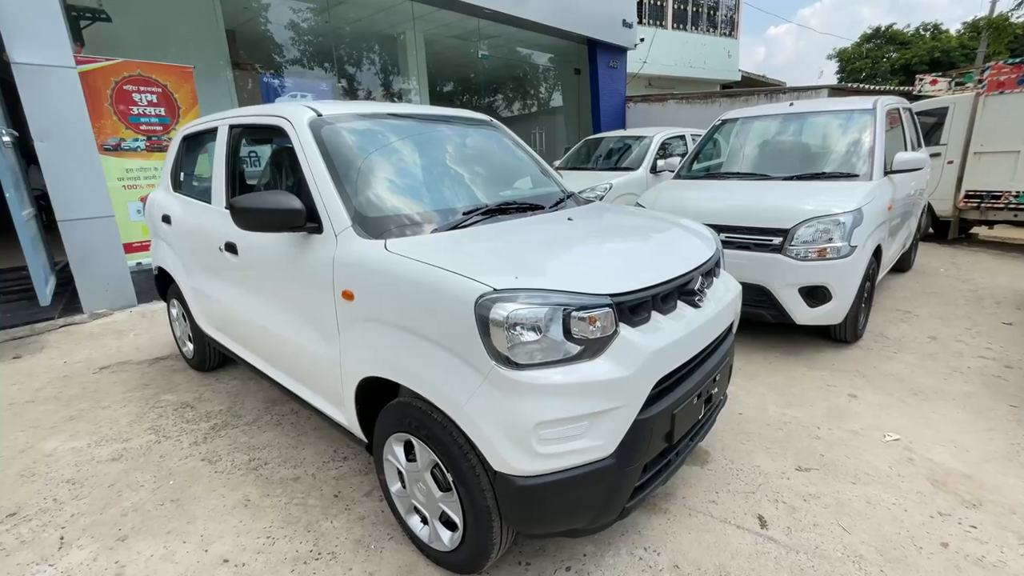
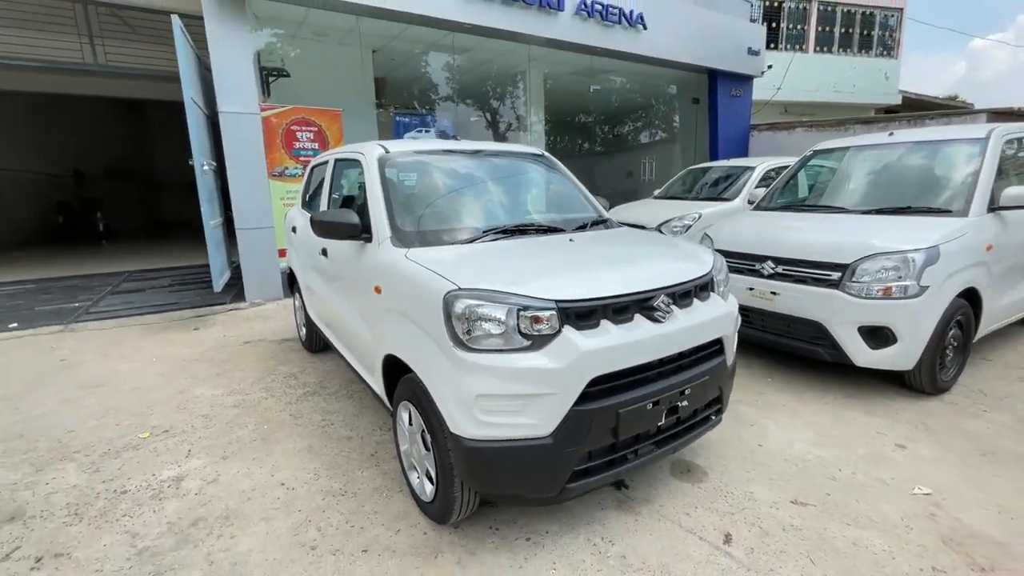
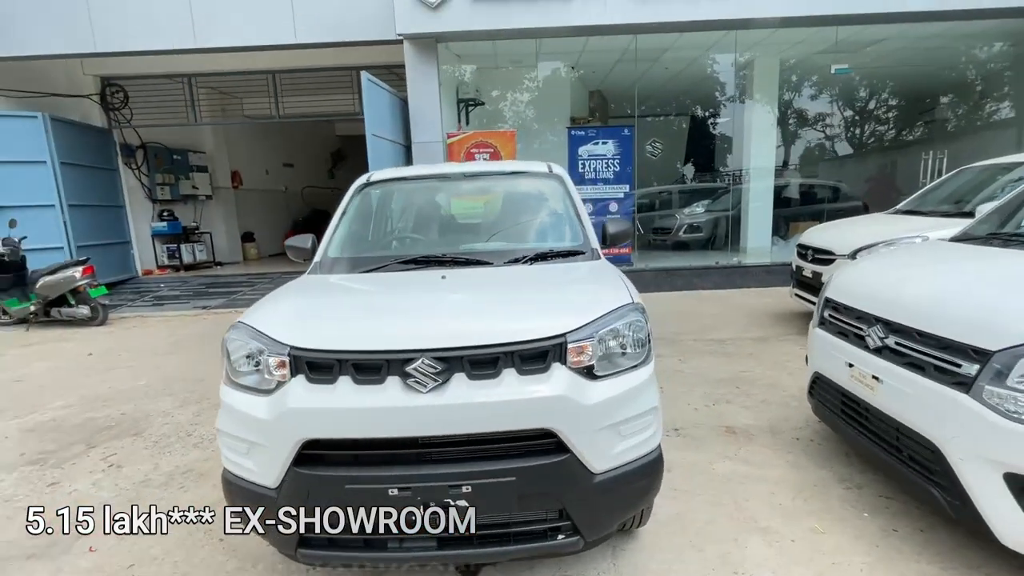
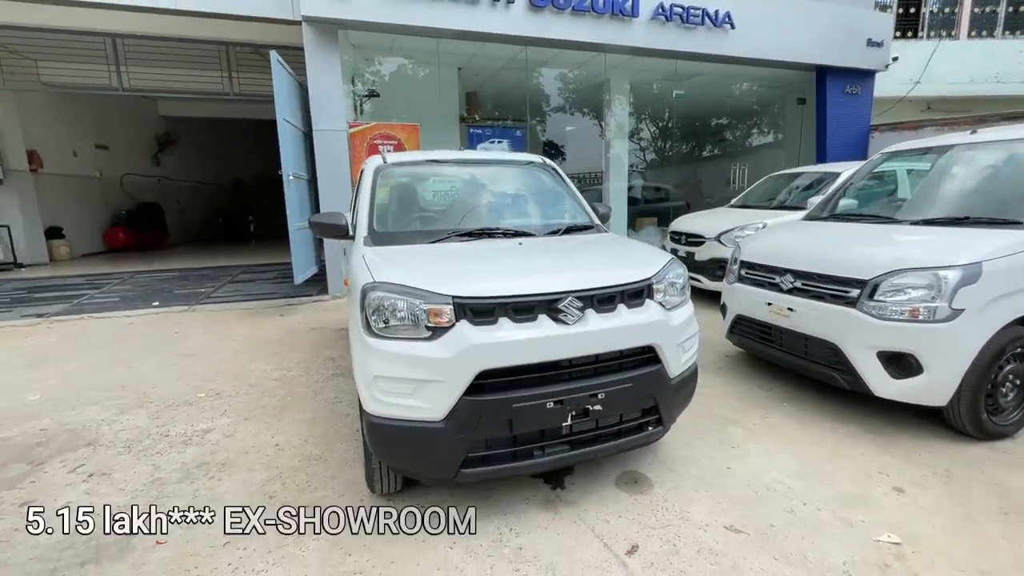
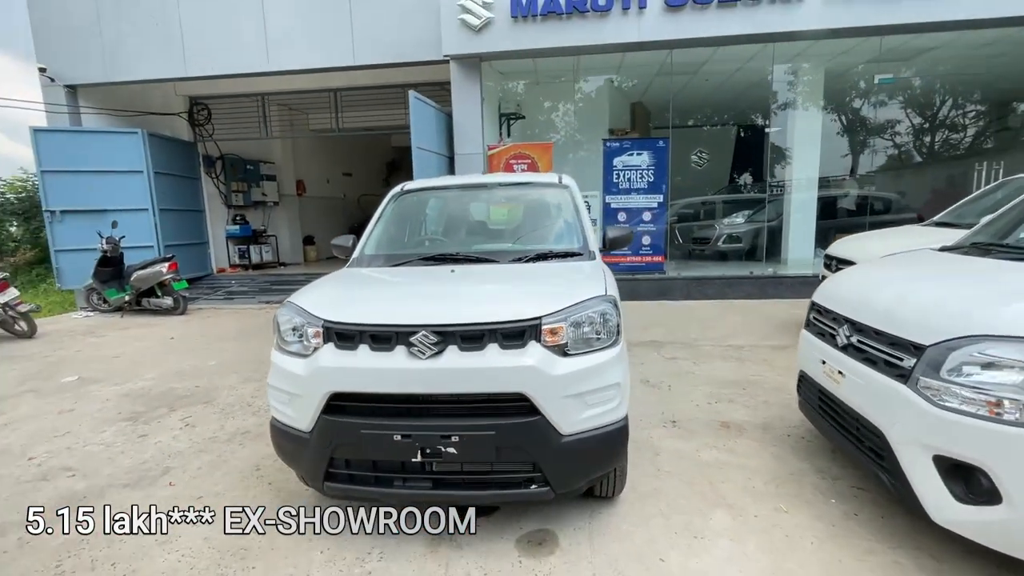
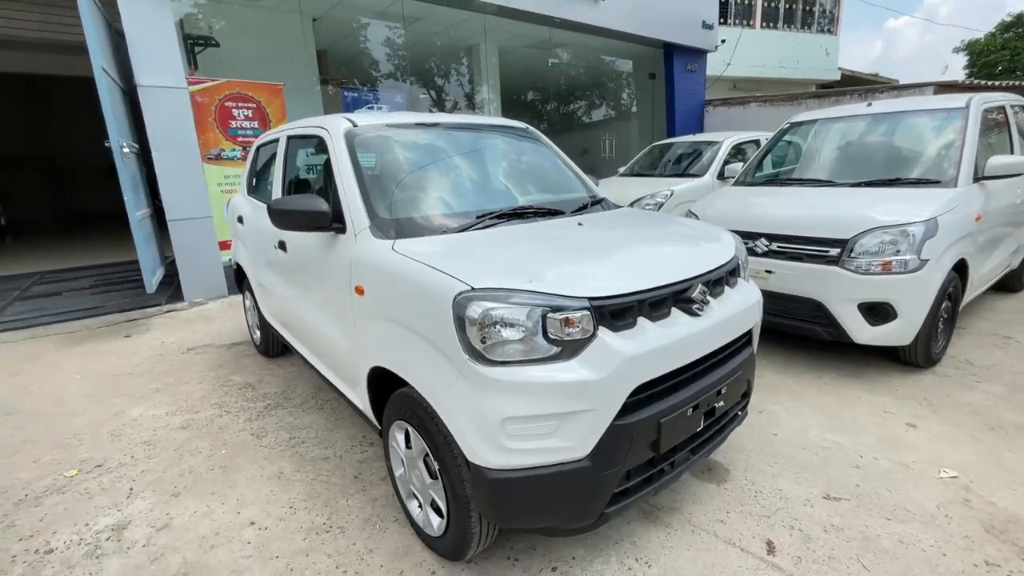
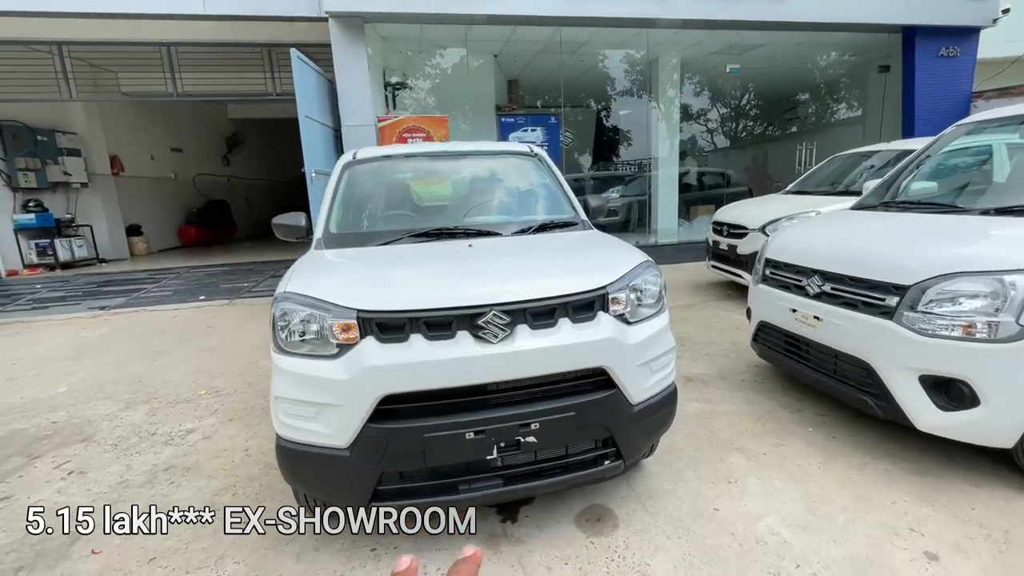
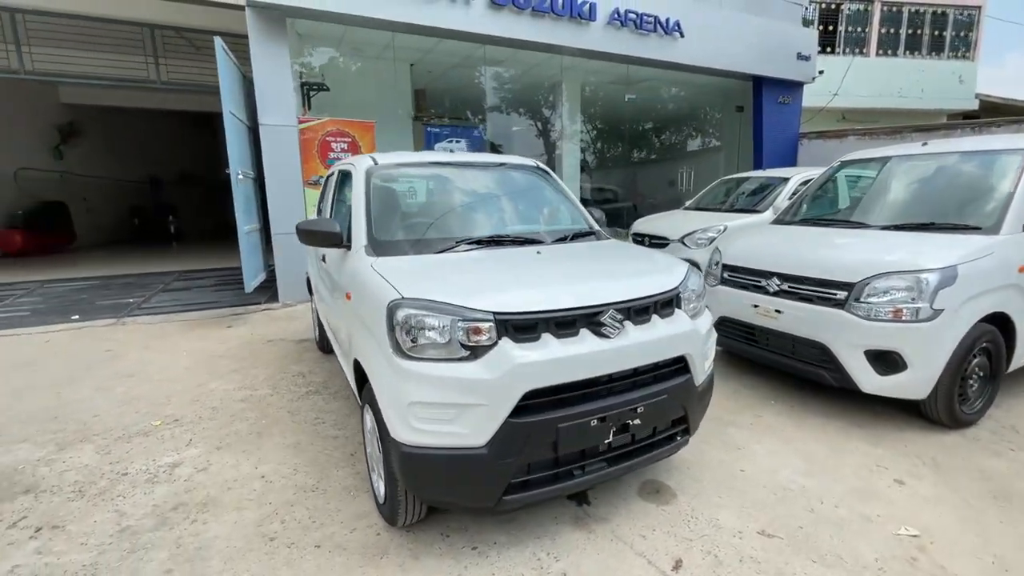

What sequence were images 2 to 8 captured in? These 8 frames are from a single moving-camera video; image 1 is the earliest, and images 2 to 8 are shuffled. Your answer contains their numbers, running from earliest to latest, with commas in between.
6, 2, 8, 4, 7, 3, 5
